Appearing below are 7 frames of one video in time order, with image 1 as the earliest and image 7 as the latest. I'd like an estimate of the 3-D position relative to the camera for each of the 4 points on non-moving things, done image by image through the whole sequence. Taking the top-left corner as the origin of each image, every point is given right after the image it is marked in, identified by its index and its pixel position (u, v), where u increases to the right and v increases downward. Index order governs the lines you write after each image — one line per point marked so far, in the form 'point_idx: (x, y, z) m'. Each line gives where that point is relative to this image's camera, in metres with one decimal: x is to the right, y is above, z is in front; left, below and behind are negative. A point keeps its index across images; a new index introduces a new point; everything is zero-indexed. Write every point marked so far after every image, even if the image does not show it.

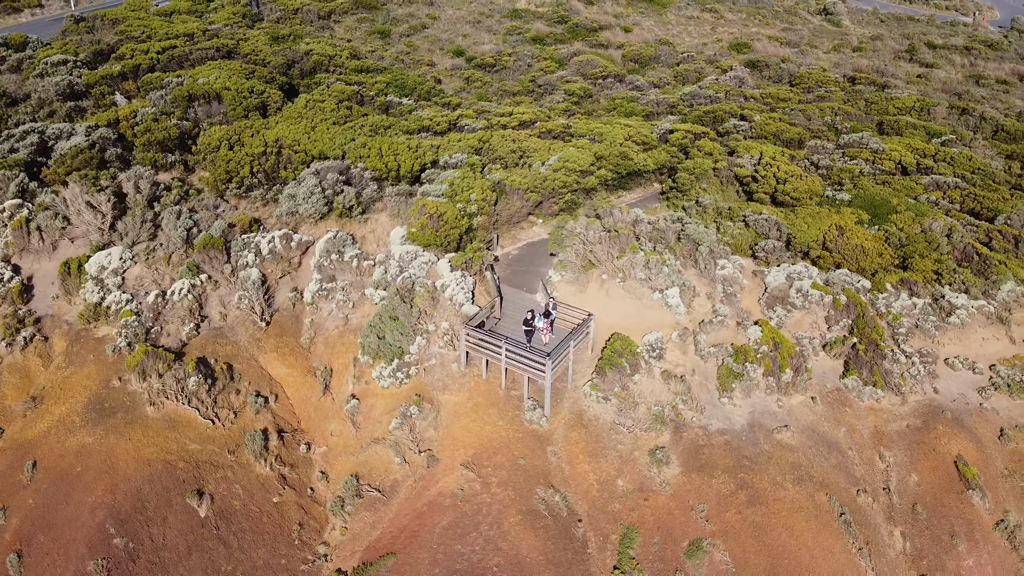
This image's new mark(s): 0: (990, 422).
0: (+8.2, -2.3, +14.0) m
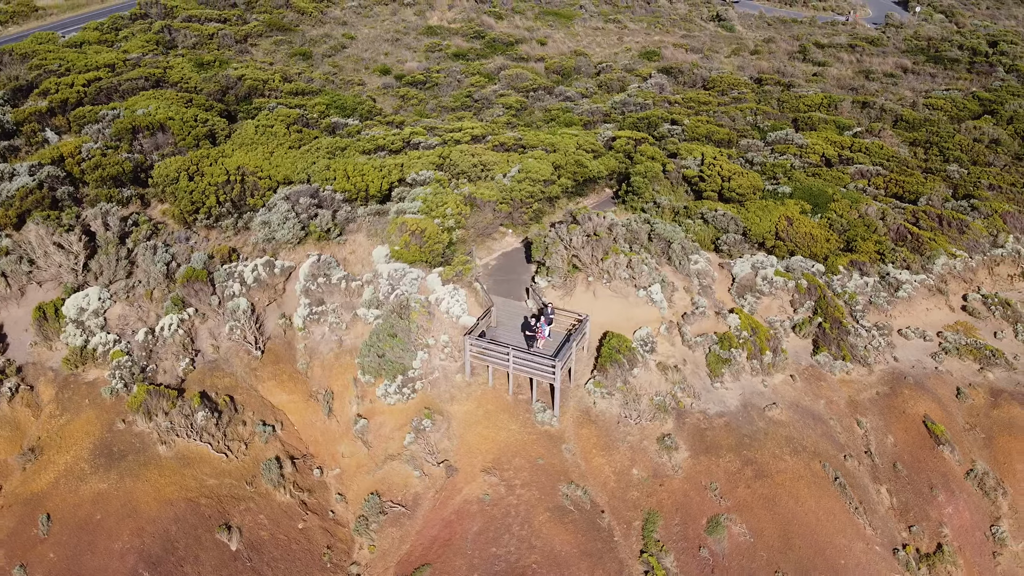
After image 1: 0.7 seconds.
0: (+8.2, -1.8, +15.5) m
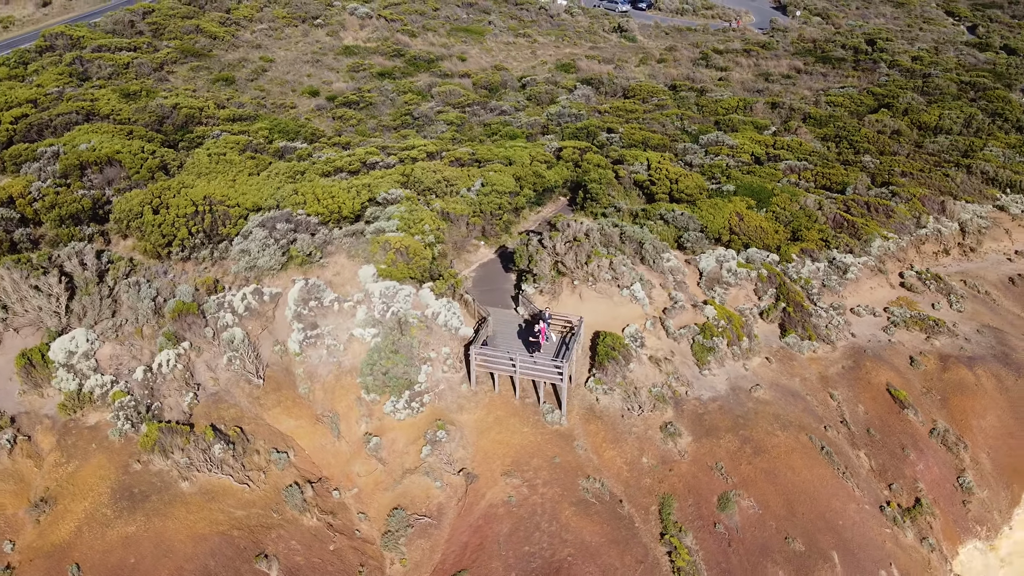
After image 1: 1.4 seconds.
0: (+8.1, -1.3, +17.1) m
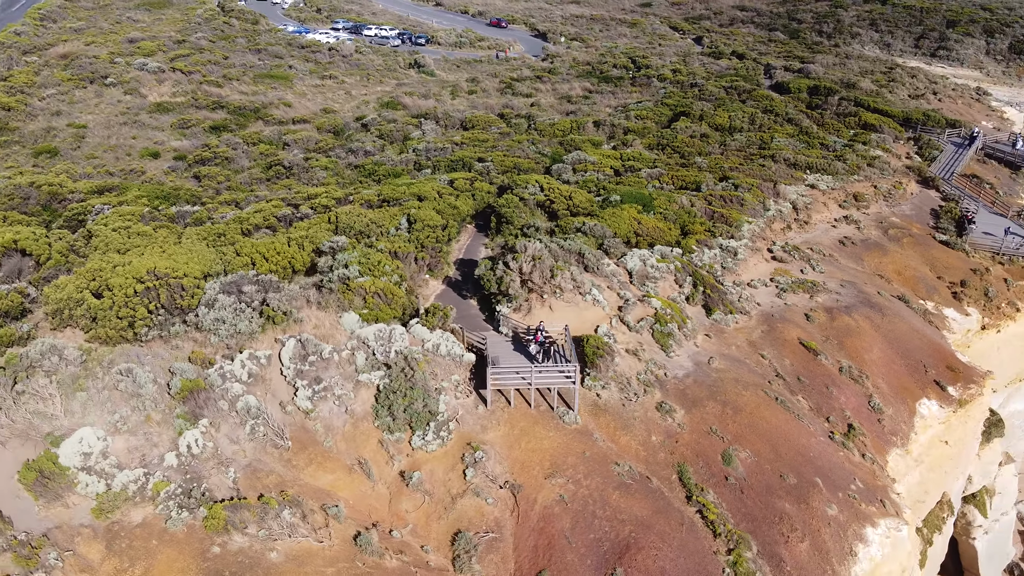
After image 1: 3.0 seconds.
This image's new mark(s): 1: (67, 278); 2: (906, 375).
0: (+7.1, -0.6, +20.6) m
1: (-9.0, +0.2, +16.8) m
2: (+9.4, -2.1, +19.8) m
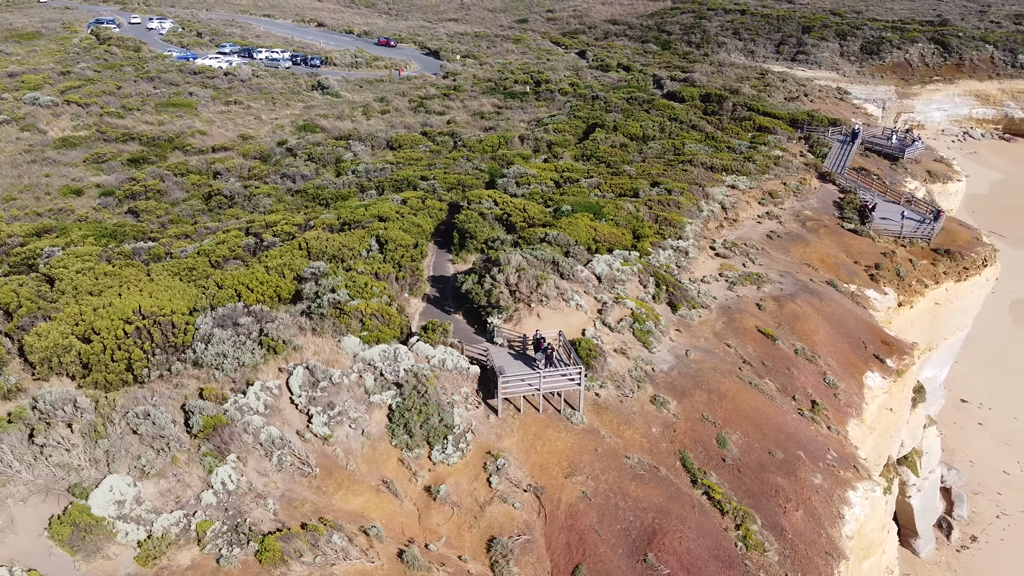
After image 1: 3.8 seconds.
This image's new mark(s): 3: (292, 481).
0: (+6.4, -0.4, +22.2) m
1: (-9.0, -0.7, +16.0) m
2: (+8.9, -1.7, +21.8) m
3: (-3.8, -3.3, +14.3) m
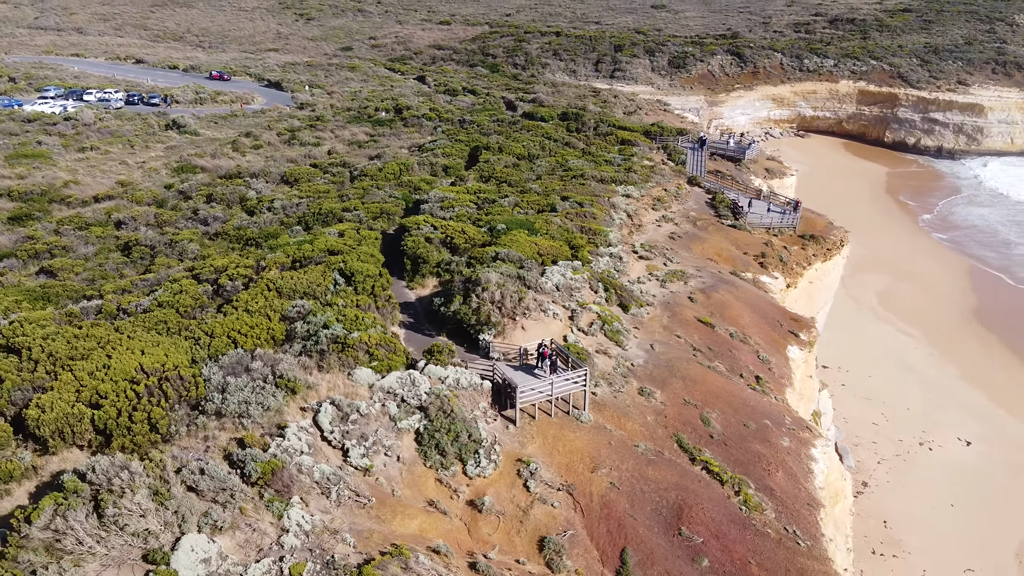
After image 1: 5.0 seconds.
0: (+5.0, -0.2, +24.5) m
1: (-8.5, -1.9, +14.9) m
2: (+7.7, -1.3, +24.6) m
3: (-2.8, -3.9, +14.5) m
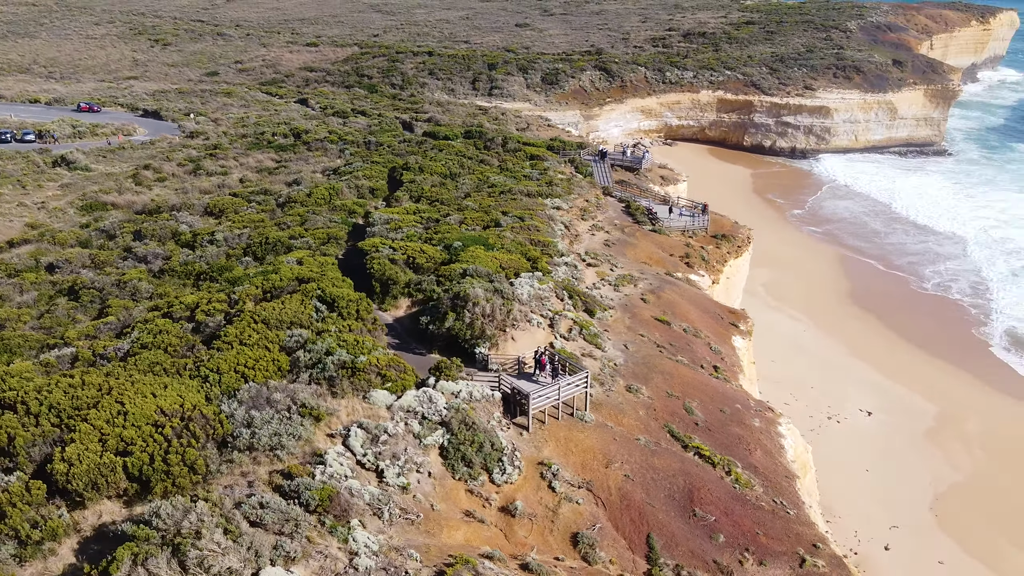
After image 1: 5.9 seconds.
0: (+3.8, -0.3, +26.0) m
1: (-7.7, -2.8, +14.3) m
2: (+6.5, -1.1, +26.5) m
3: (-1.9, -4.3, +14.7) m
